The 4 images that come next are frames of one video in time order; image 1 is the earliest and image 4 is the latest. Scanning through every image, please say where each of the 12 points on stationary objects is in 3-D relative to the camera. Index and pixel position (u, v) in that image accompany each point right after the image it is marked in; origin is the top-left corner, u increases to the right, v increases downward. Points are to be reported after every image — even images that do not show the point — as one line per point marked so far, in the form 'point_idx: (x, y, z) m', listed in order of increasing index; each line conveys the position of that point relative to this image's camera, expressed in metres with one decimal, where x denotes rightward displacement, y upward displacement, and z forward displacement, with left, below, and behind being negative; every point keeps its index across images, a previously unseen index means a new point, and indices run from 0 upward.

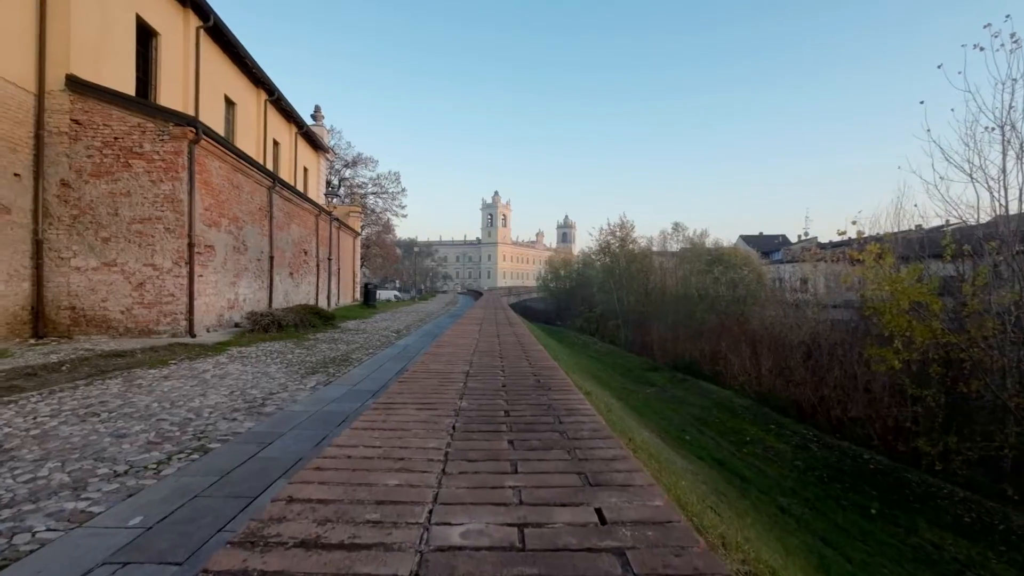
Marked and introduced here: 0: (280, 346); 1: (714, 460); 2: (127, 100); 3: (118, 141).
0: (-4.2, -1.1, +9.5) m
1: (+5.4, -4.6, +14.1) m
2: (-6.9, +3.4, +9.4) m
3: (-7.1, +2.7, +9.5) m
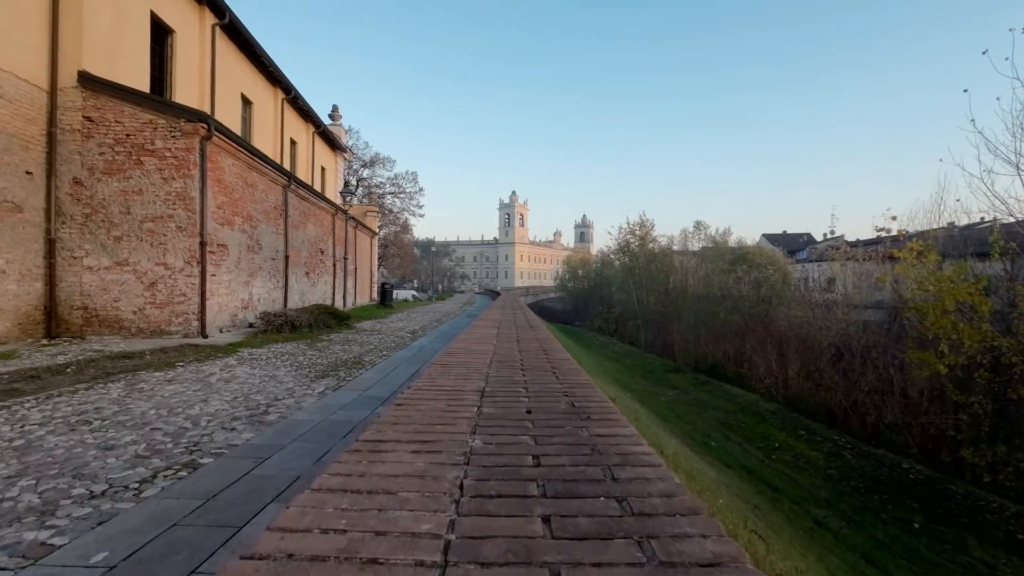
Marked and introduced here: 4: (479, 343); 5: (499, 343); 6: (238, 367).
0: (-3.8, -1.0, +9.2) m
1: (+5.9, -4.6, +13.5) m
2: (-6.6, +3.4, +9.2) m
3: (-6.8, +2.7, +9.3) m
4: (-0.4, -0.7, +7.1) m
5: (-0.2, -0.7, +7.2) m
6: (-3.7, -1.1, +7.2) m
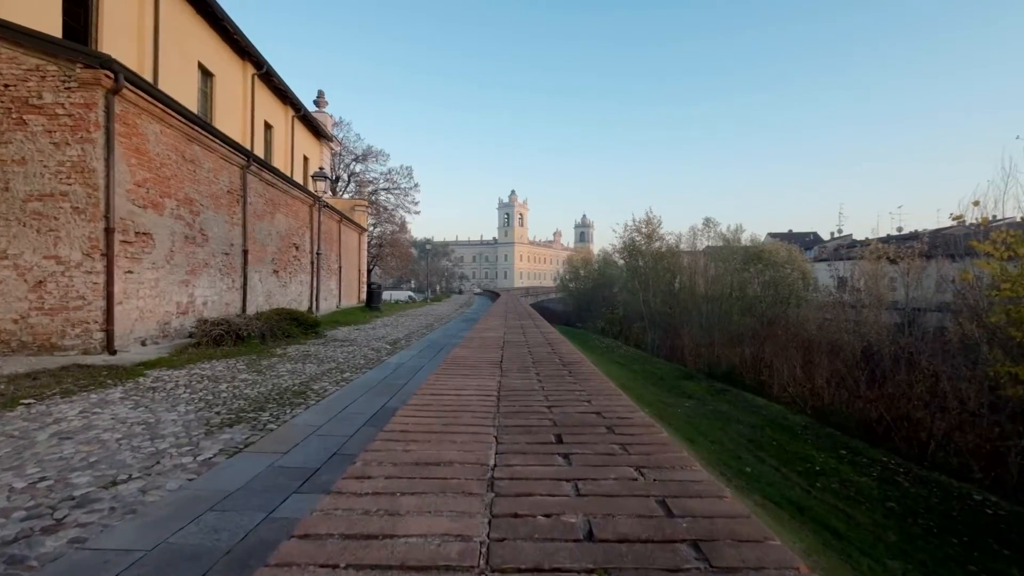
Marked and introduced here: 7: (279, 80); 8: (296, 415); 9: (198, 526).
0: (-3.8, -1.1, +6.9) m
1: (+6.0, -4.6, +11.3) m
2: (-6.5, +3.4, +6.9) m
3: (-6.7, +2.7, +7.0) m
4: (-0.4, -0.7, +4.9) m
5: (-0.1, -0.7, +4.9) m
6: (-3.7, -1.1, +4.9) m
7: (-8.3, +7.4, +18.8) m
8: (-2.0, -1.2, +4.8) m
9: (-1.6, -1.2, +2.6) m
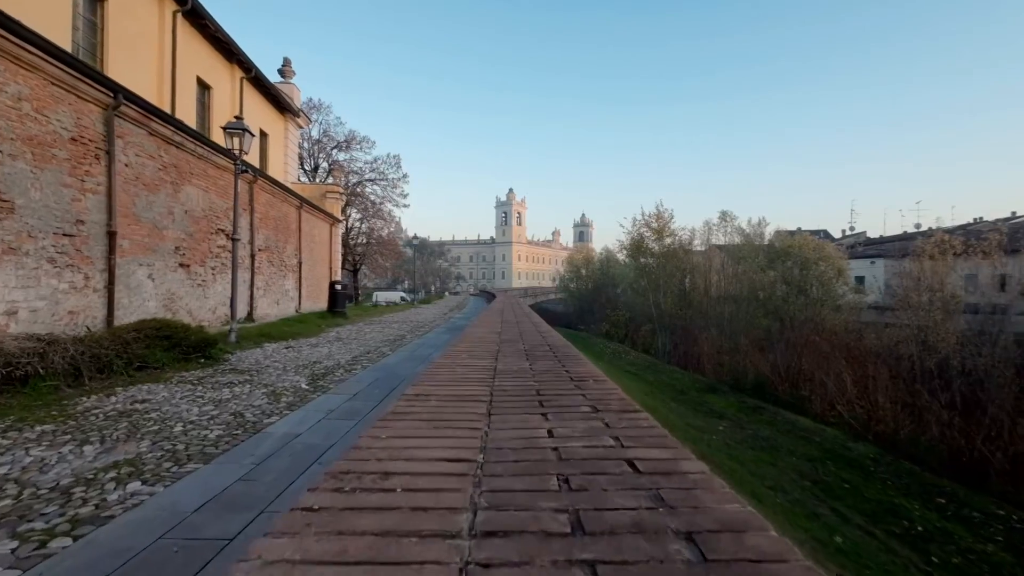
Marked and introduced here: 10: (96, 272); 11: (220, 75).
0: (-3.8, -1.1, +3.0) m
1: (+6.0, -4.6, +7.4) m
2: (-6.5, +3.4, +3.0) m
3: (-6.7, +2.7, +3.1) m
4: (-0.4, -0.7, +1.0) m
5: (-0.1, -0.7, +1.0) m
6: (-3.7, -1.1, +1.0) m
7: (-8.4, +7.4, +14.8) m
8: (-2.0, -1.2, +0.9) m
9: (-1.5, -1.2, -1.3) m
10: (-6.1, +0.2, +7.6) m
11: (-9.0, +6.6, +16.3) m
